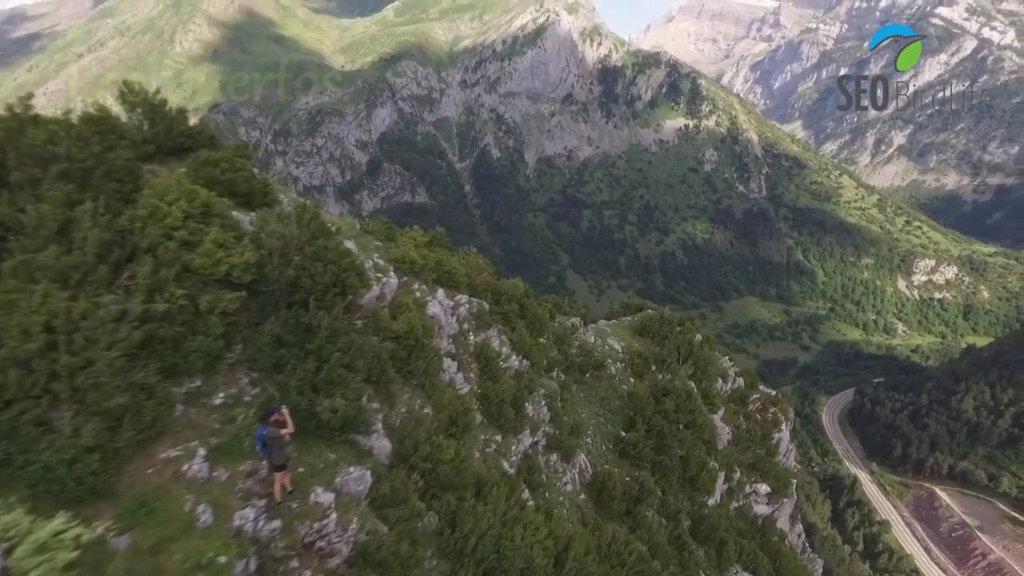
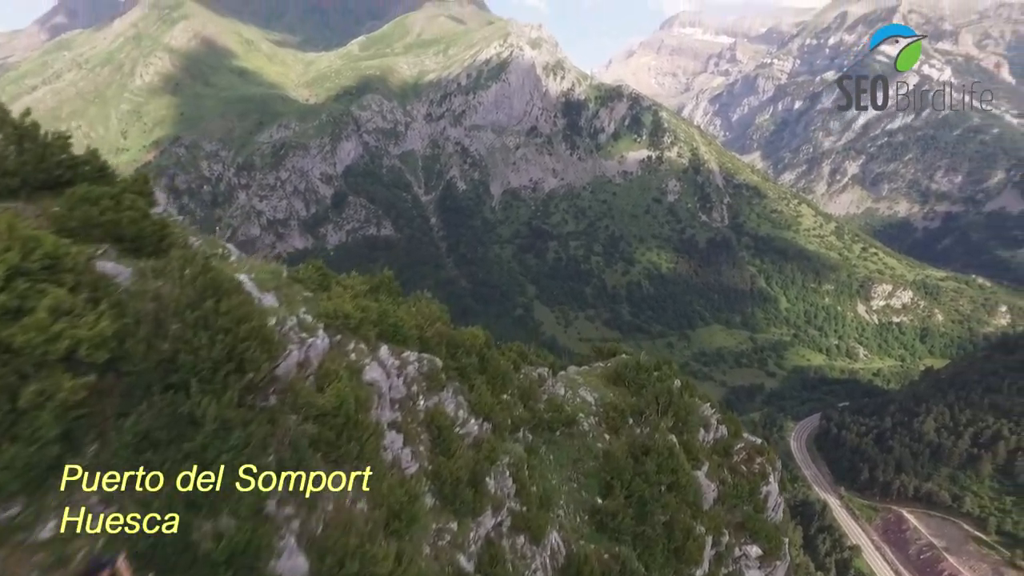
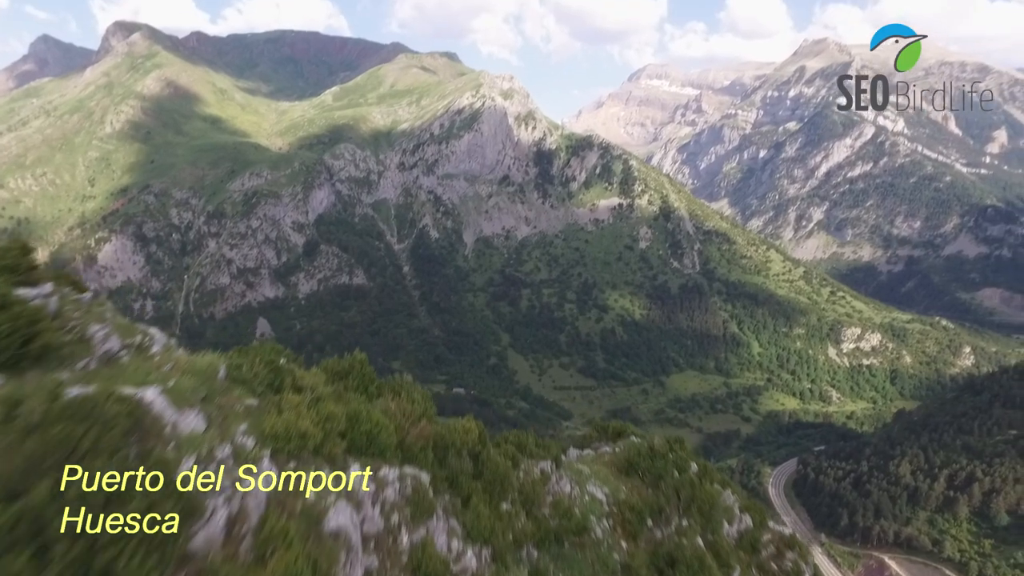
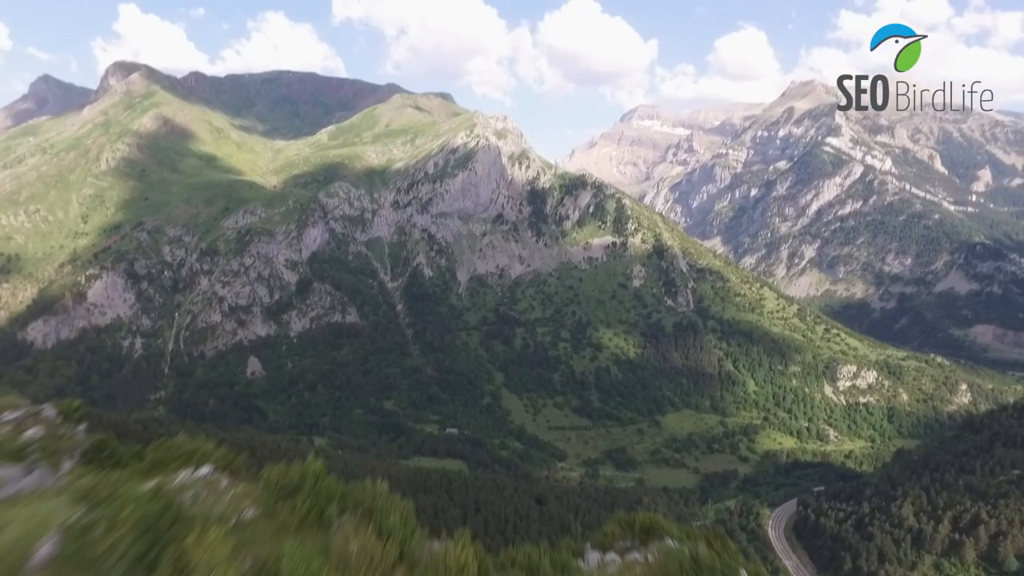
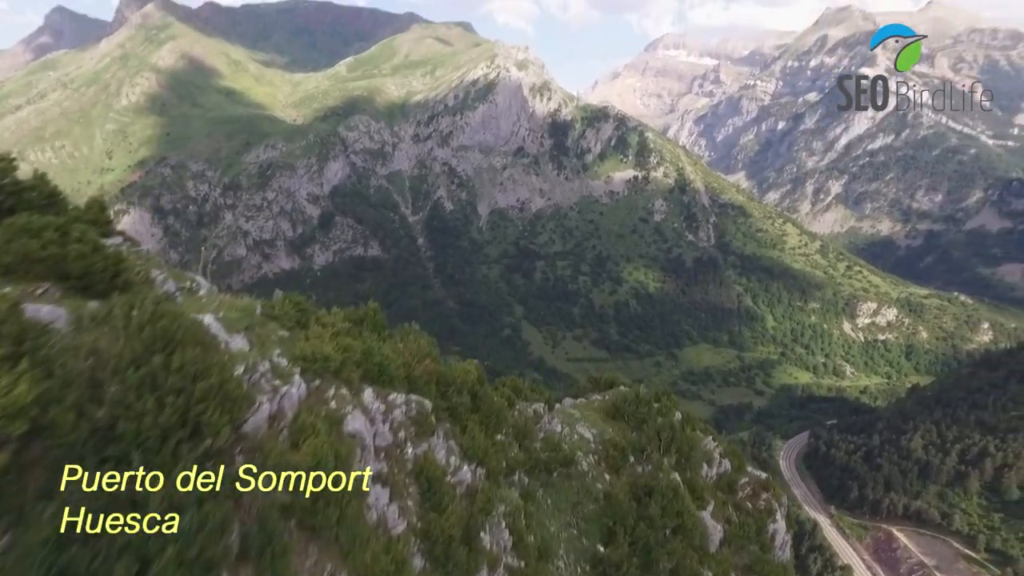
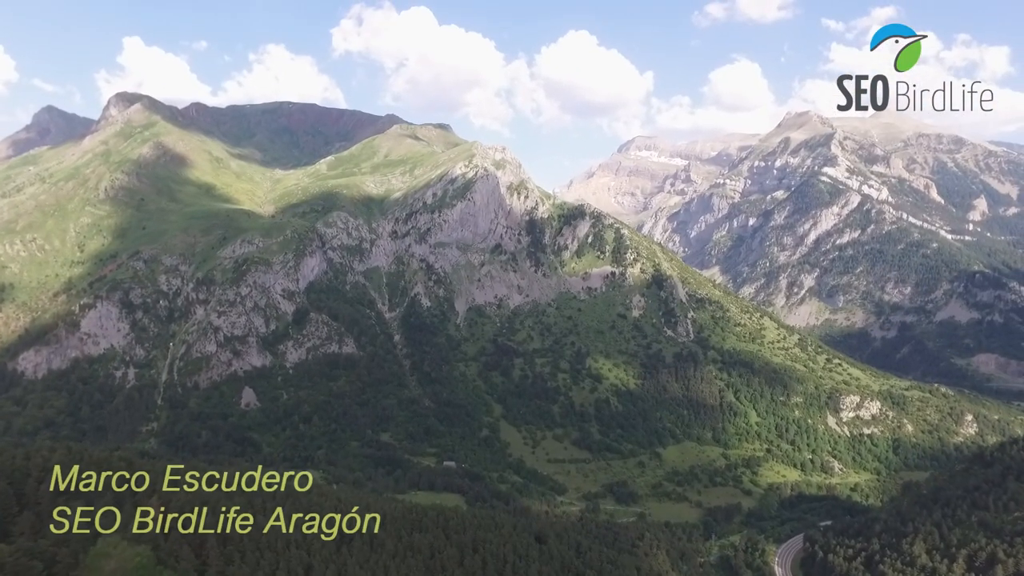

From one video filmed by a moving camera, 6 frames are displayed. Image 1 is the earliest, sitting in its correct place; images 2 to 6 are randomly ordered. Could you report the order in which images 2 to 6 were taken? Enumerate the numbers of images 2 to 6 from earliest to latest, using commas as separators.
2, 5, 3, 4, 6
